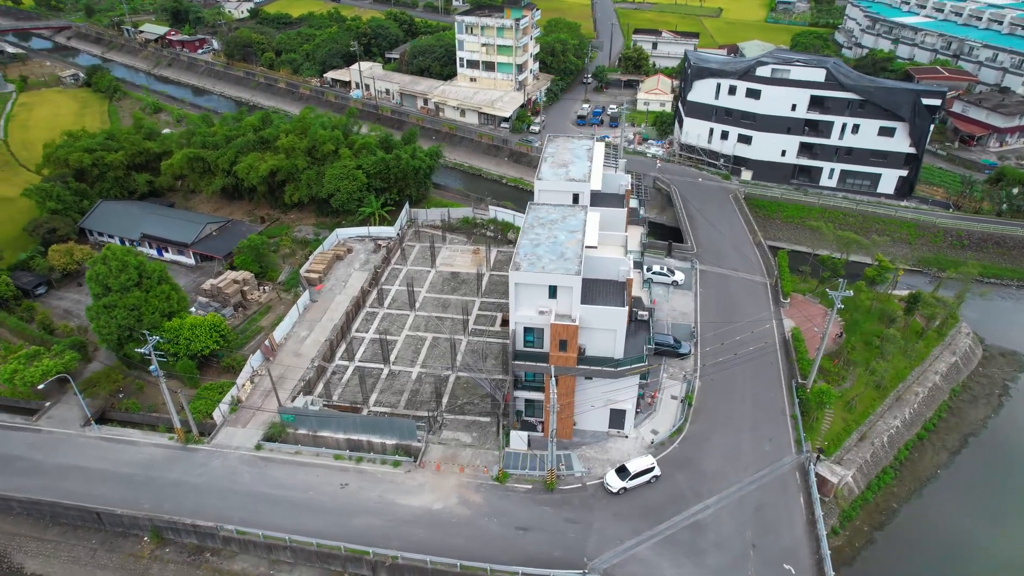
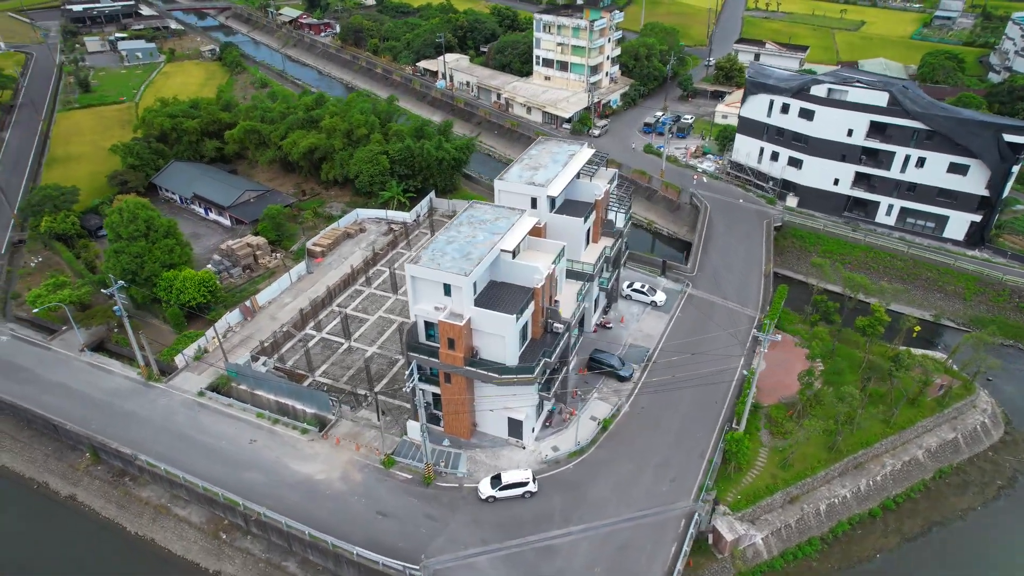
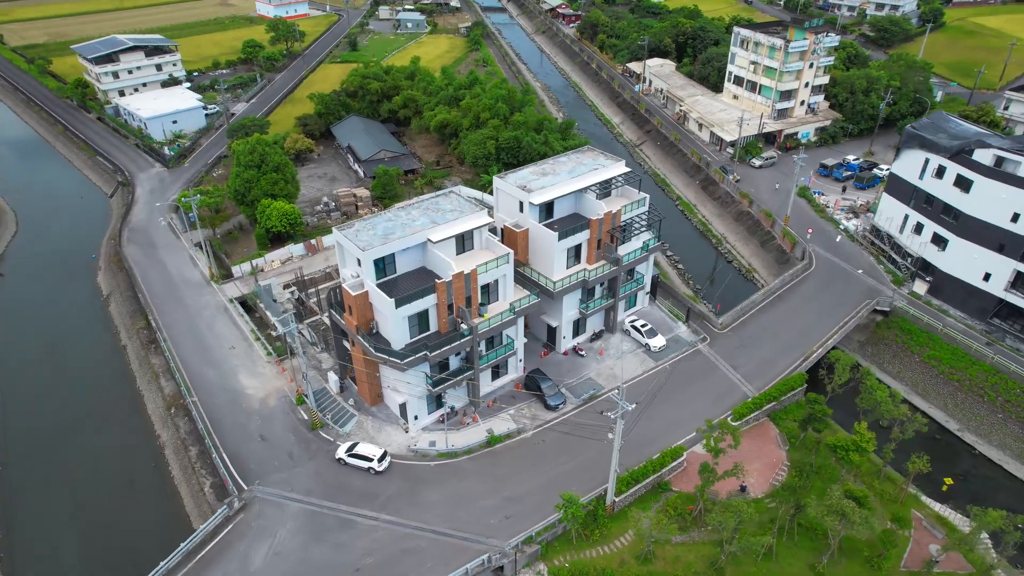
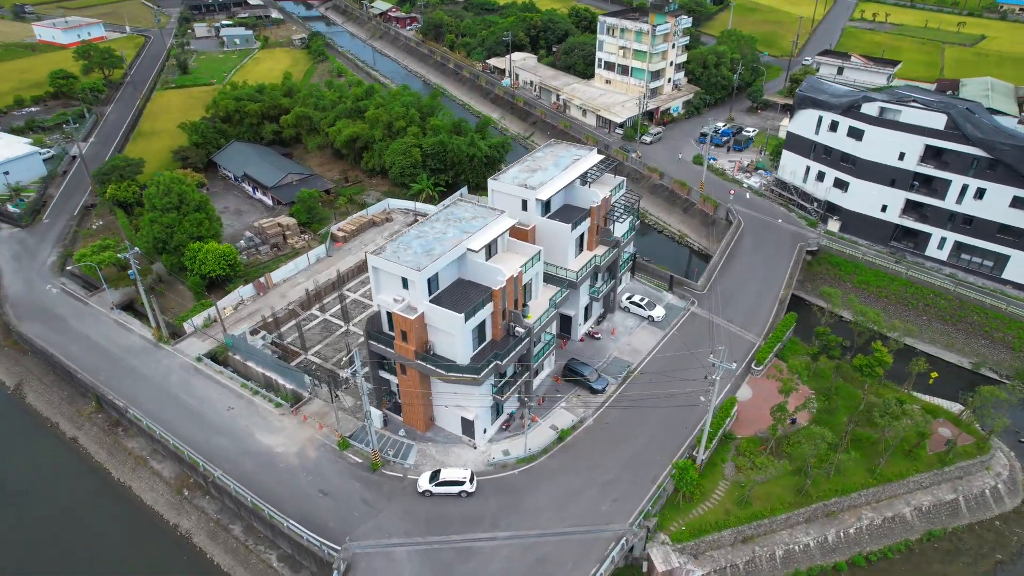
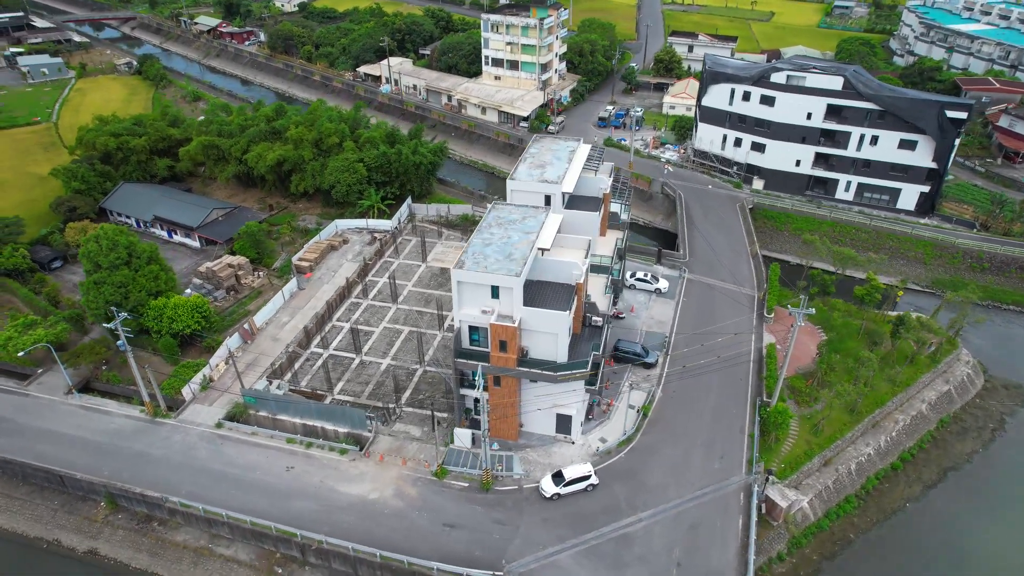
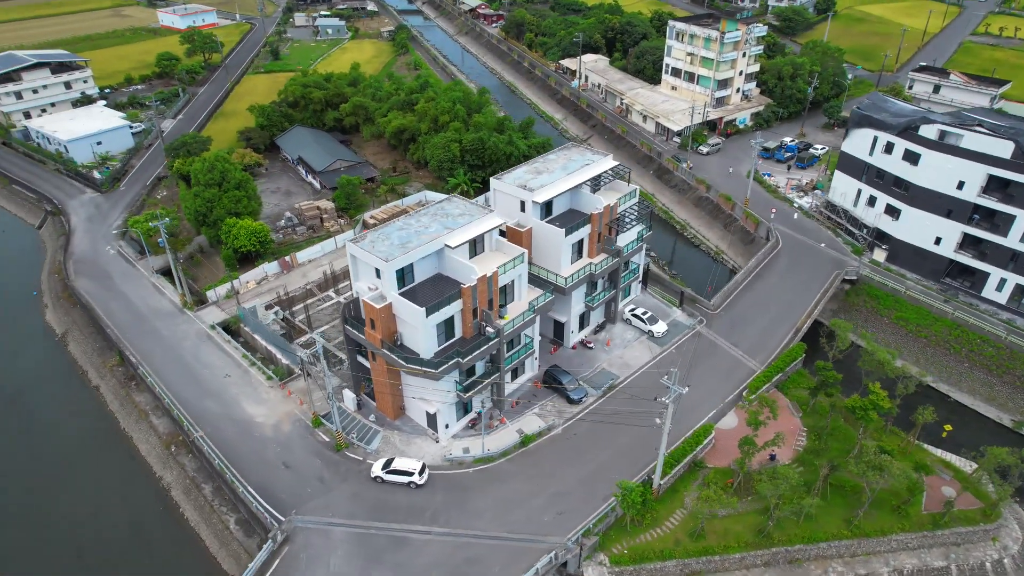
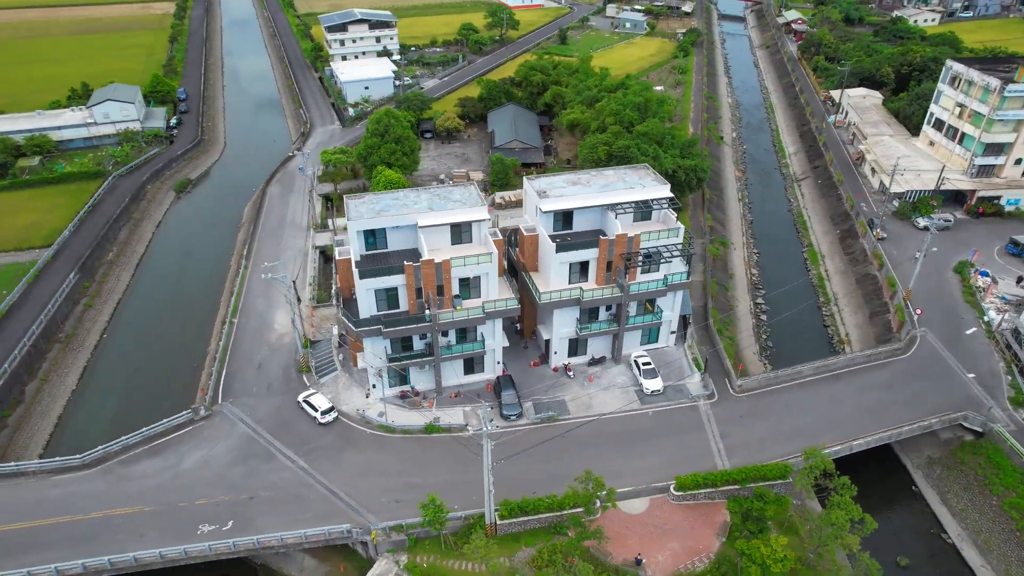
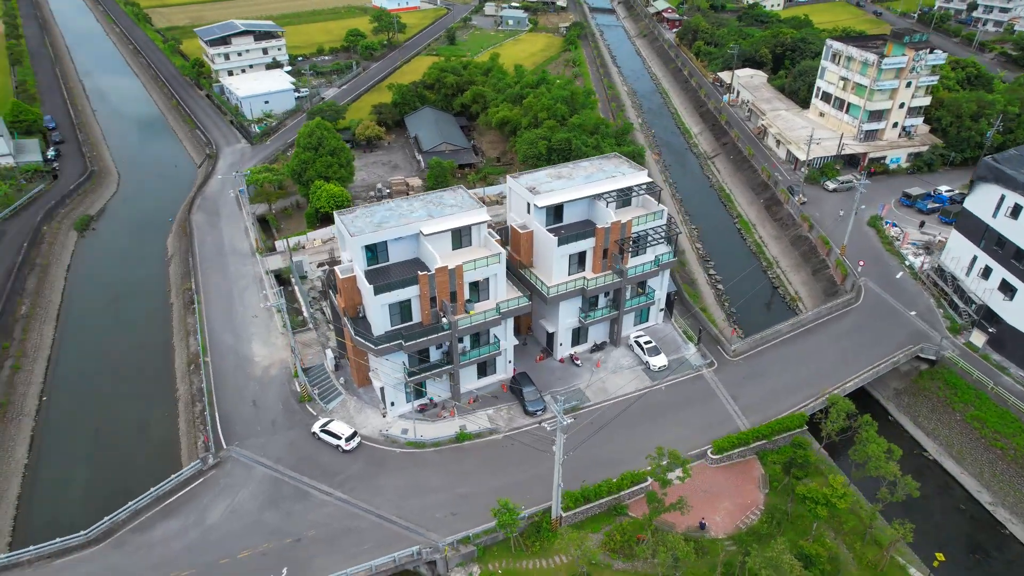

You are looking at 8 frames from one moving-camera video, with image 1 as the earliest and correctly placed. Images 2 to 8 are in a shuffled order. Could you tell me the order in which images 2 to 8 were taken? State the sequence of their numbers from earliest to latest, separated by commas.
5, 2, 4, 6, 3, 8, 7
